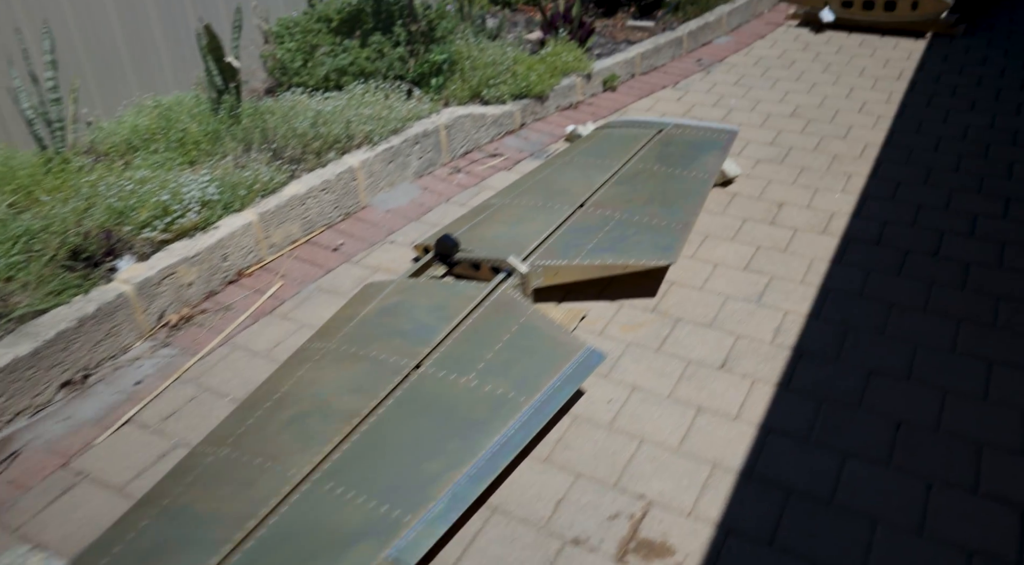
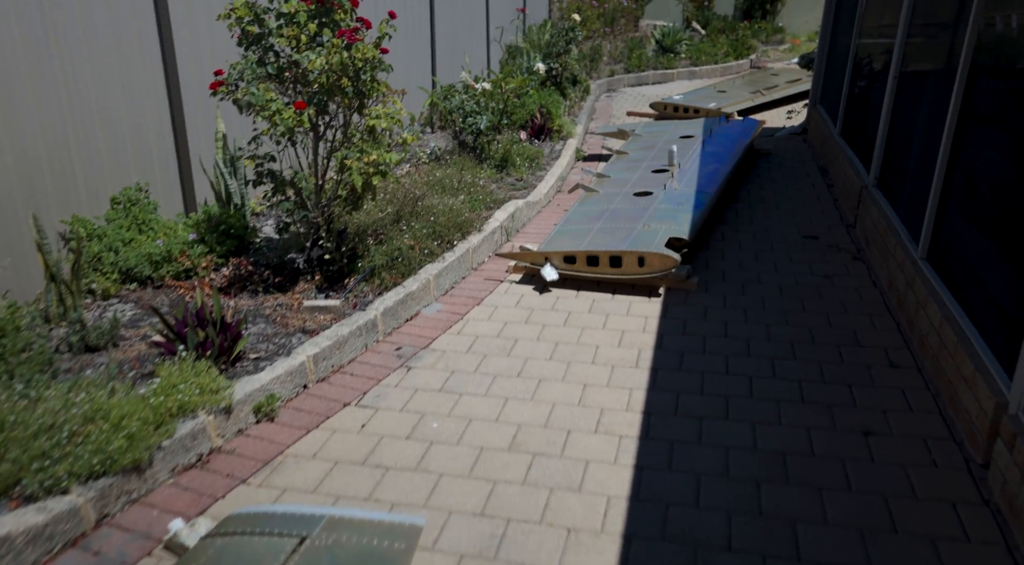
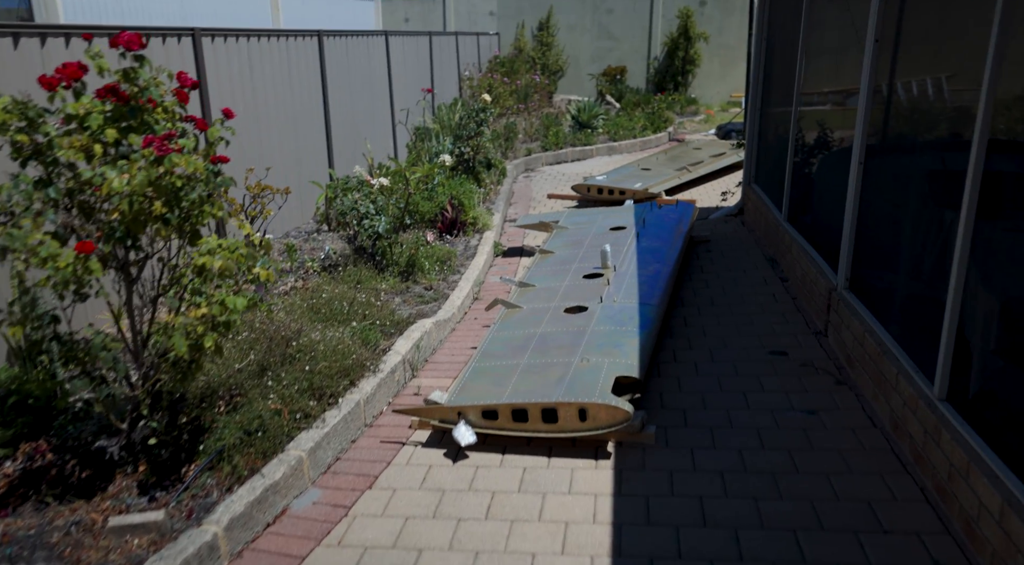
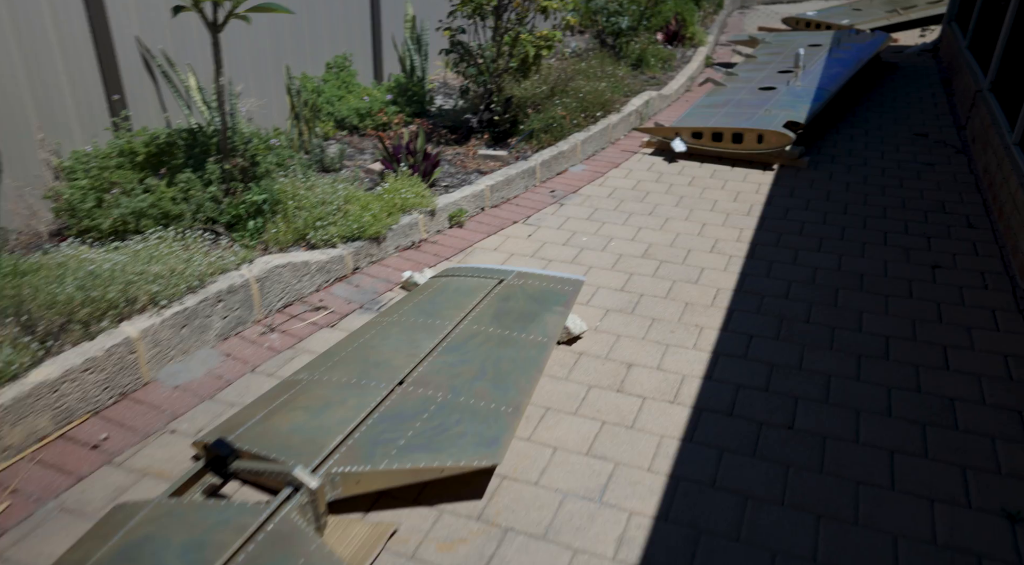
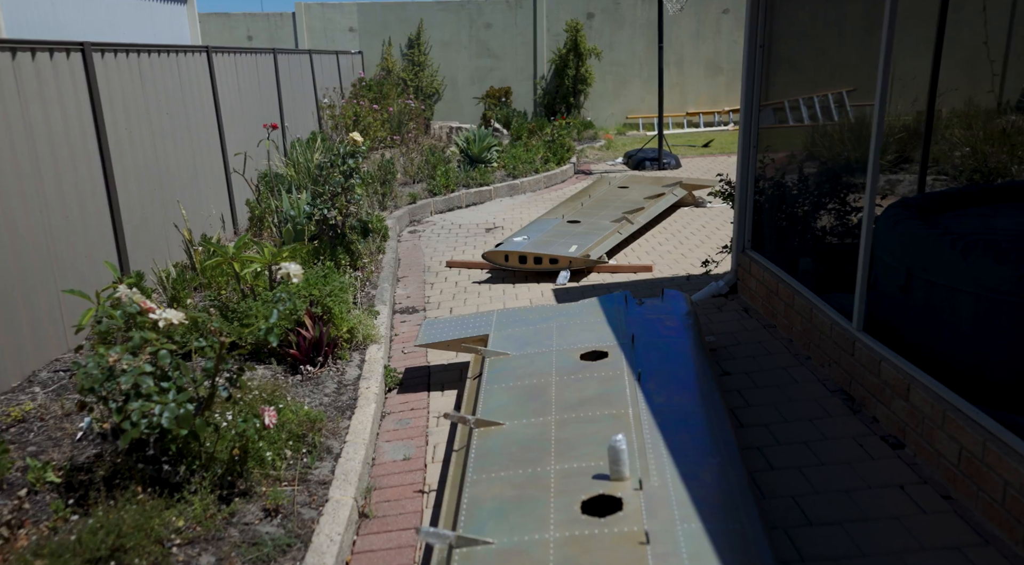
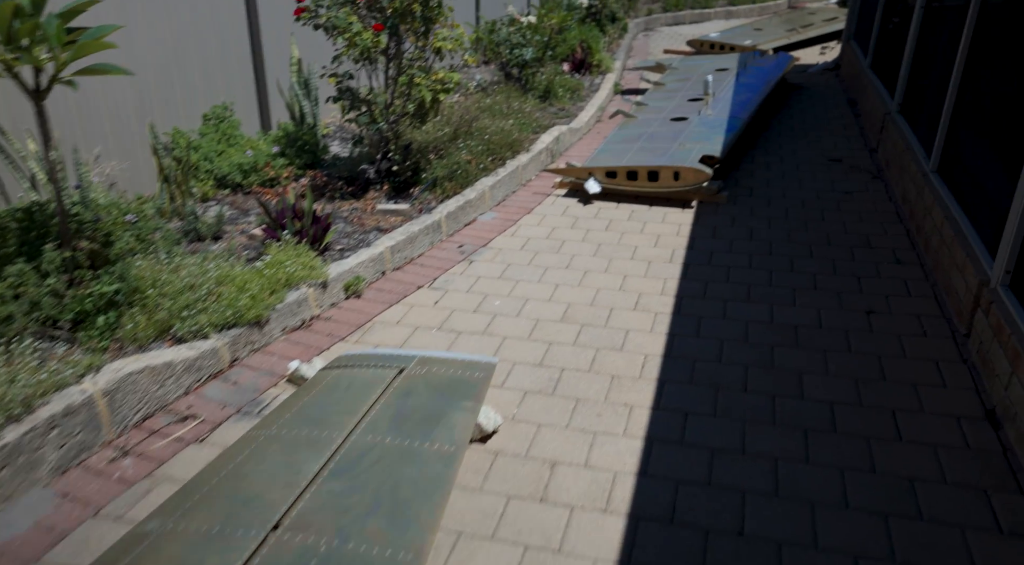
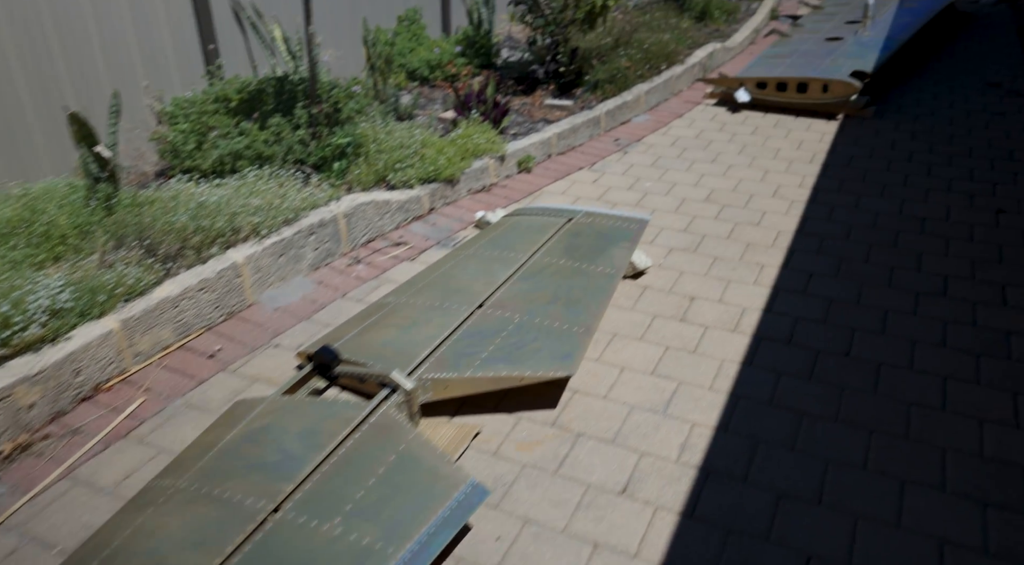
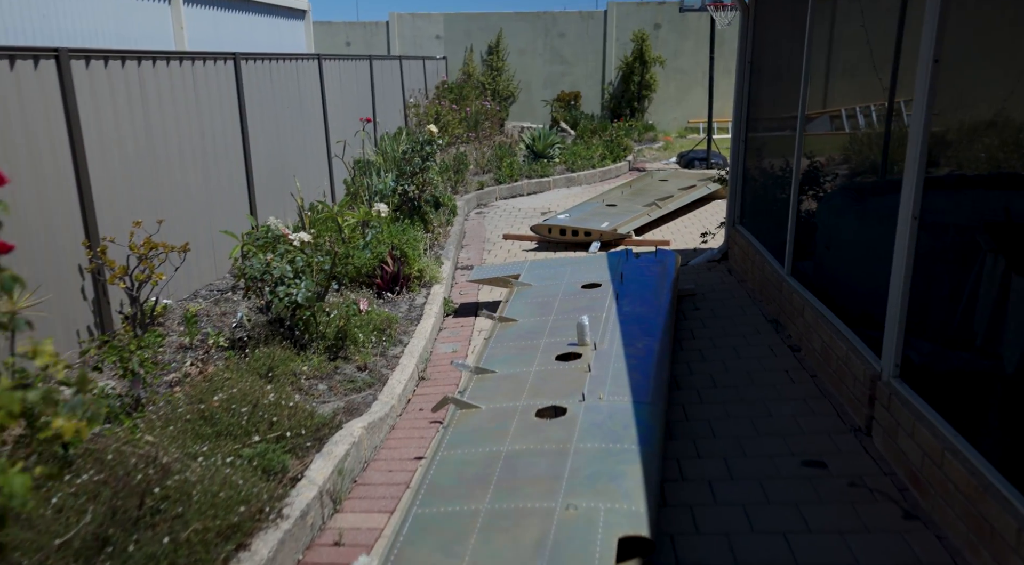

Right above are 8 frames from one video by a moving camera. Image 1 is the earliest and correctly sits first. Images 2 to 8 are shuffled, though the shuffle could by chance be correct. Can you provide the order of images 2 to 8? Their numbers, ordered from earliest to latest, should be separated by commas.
7, 4, 6, 2, 3, 8, 5
